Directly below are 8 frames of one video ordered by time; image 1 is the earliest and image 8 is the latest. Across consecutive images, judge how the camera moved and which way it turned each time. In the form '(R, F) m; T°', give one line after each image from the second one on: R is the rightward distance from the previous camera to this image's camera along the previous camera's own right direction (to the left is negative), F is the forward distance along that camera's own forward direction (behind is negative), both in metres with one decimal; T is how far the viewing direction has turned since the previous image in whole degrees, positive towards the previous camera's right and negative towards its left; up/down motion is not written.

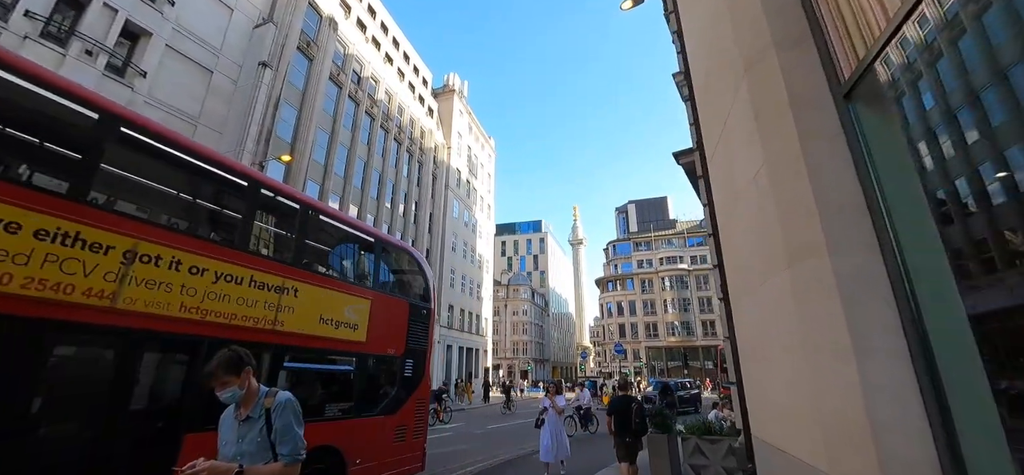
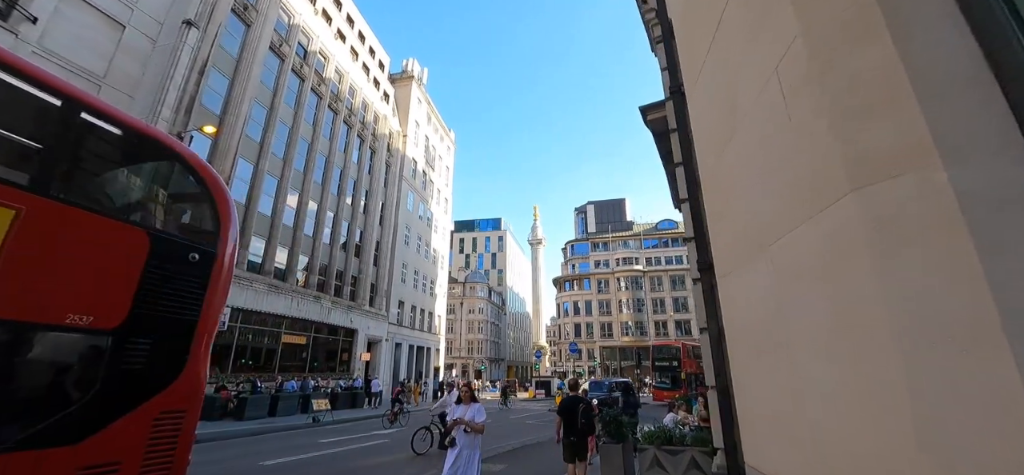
(+0.4, +1.3) m; +5°
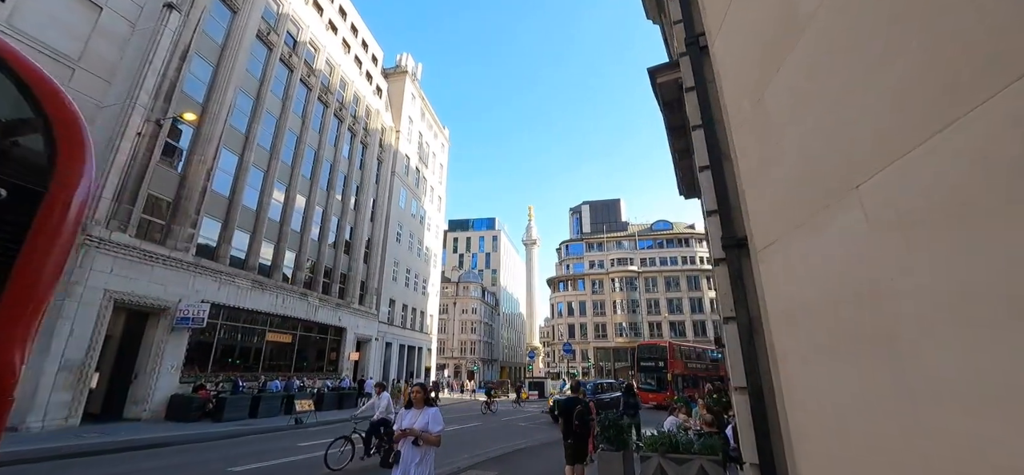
(0.0, +0.7) m; +1°
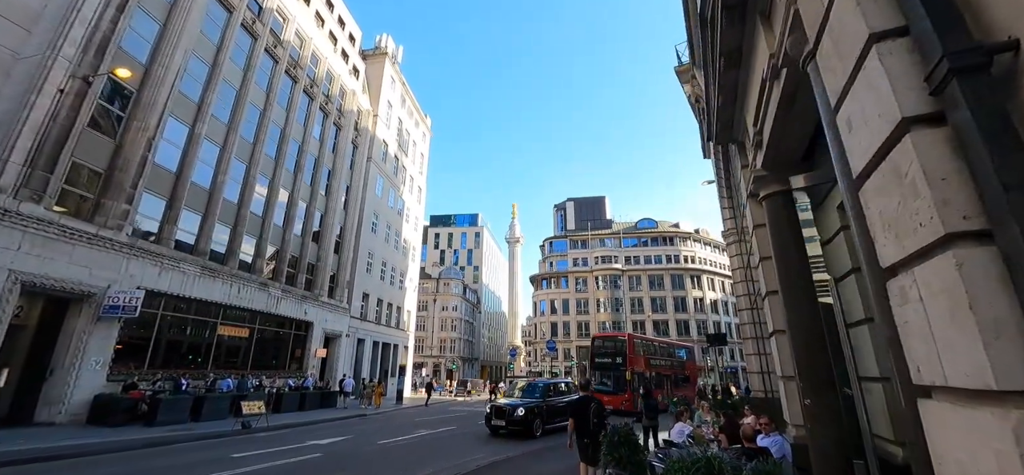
(+0.1, +1.8) m; +2°
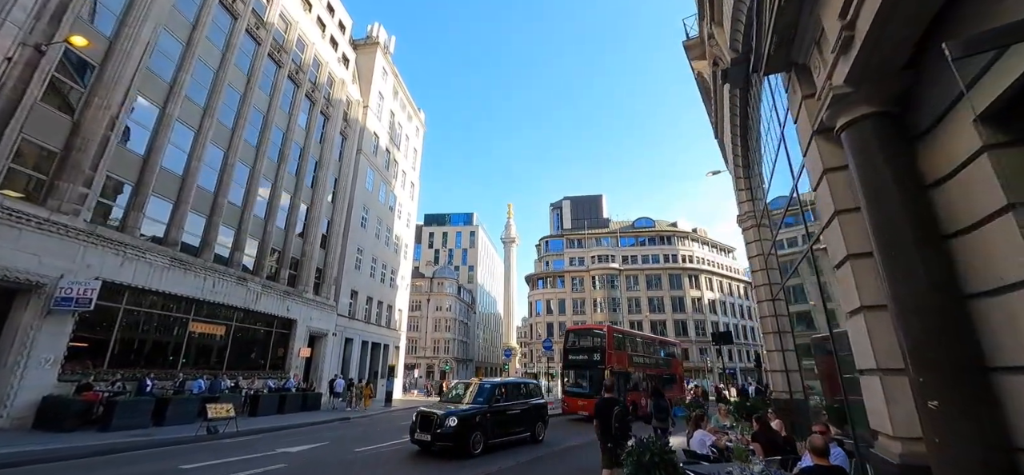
(0.0, +1.3) m; +1°
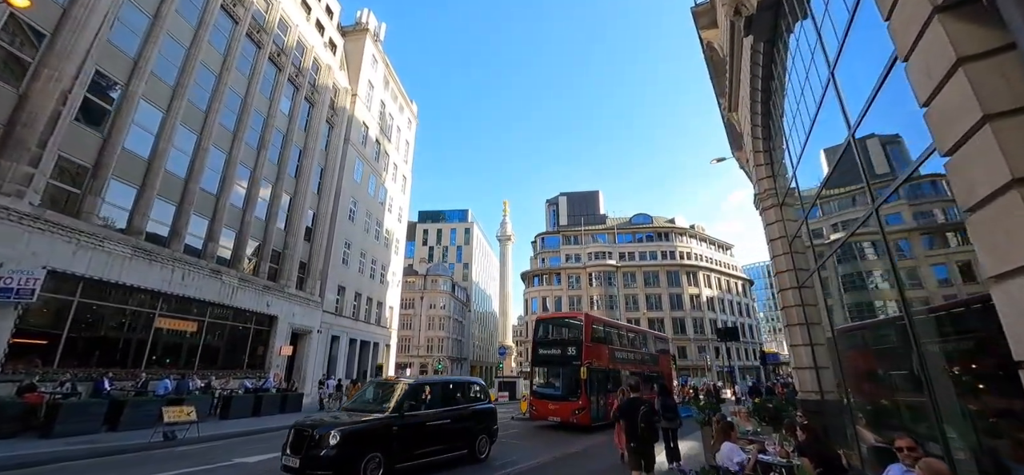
(+0.1, +1.3) m; +1°
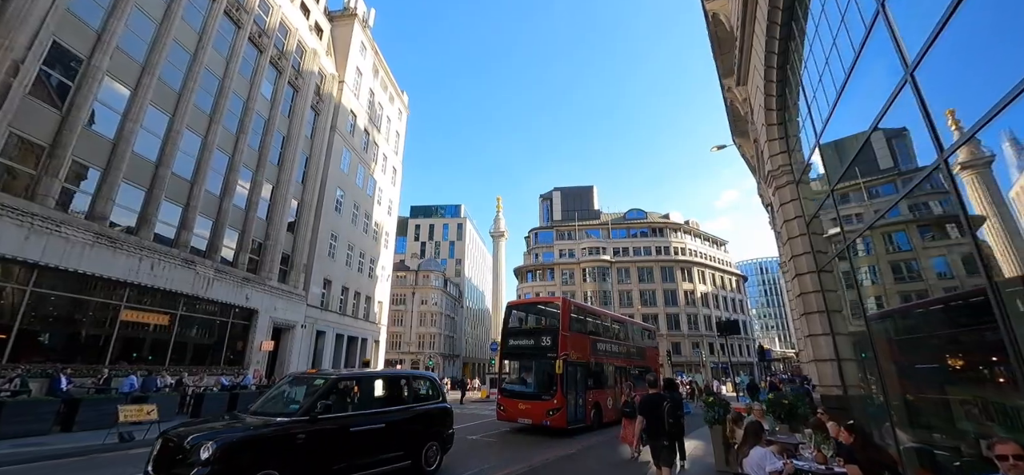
(+0.1, +1.0) m; +1°
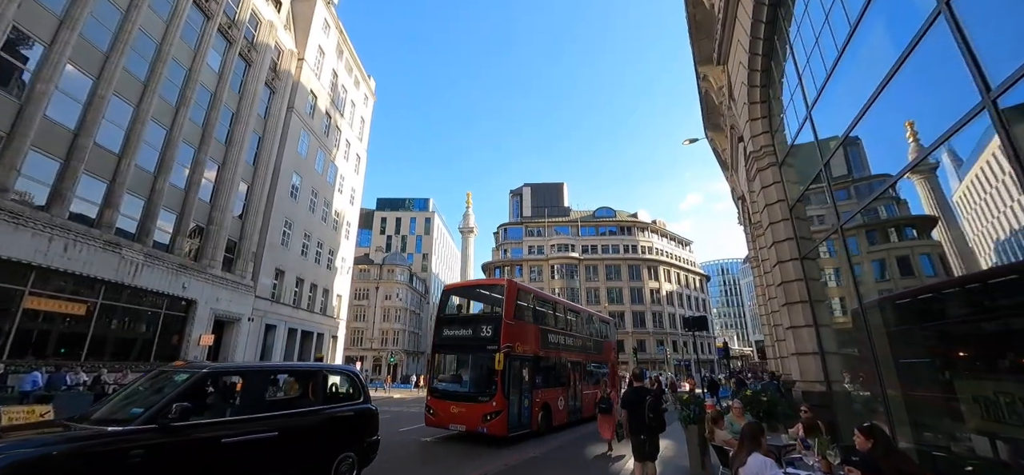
(+0.2, +1.1) m; +4°
